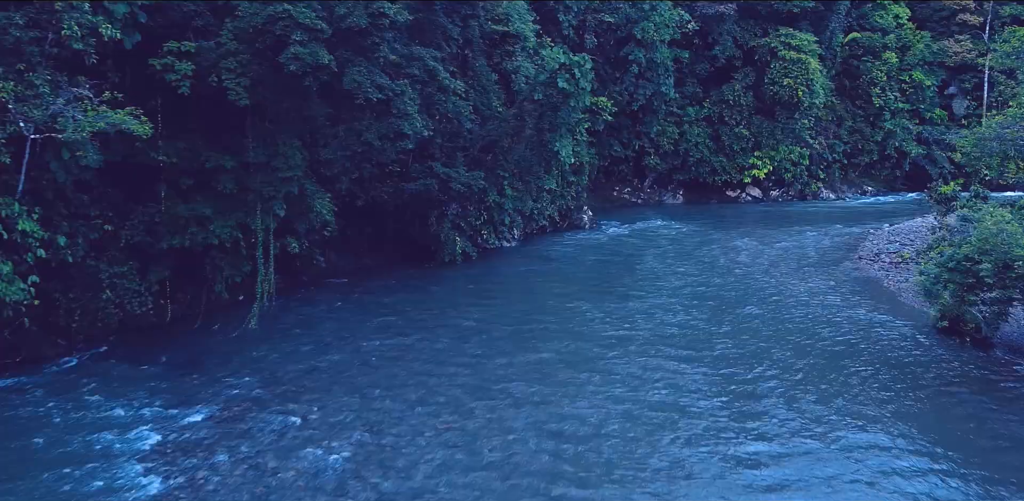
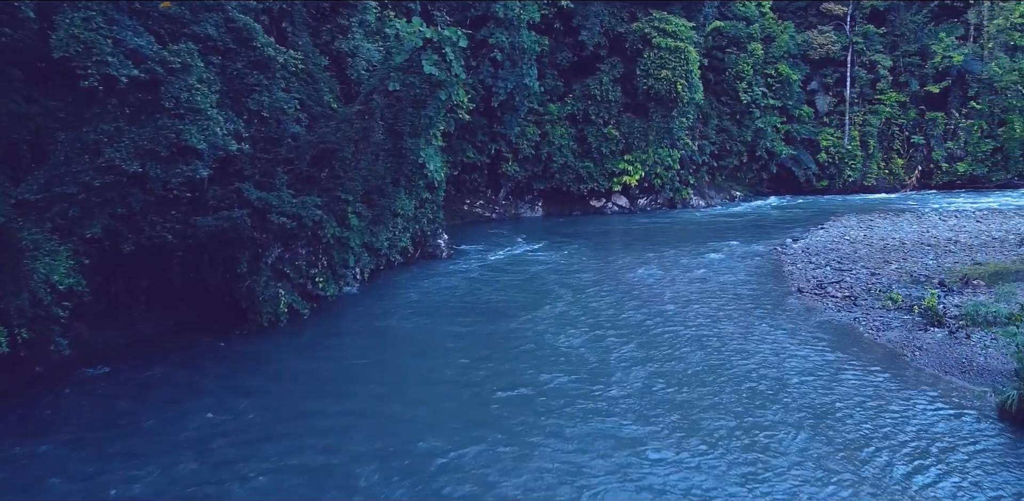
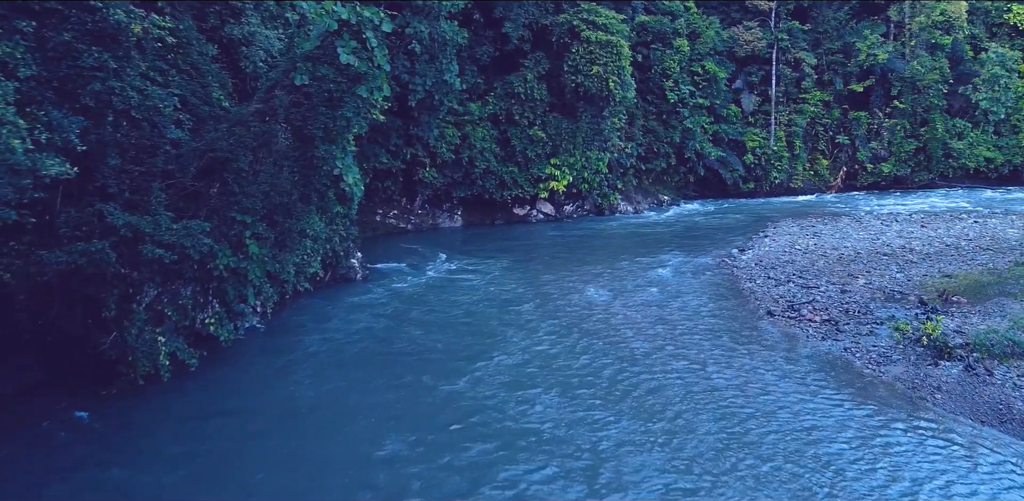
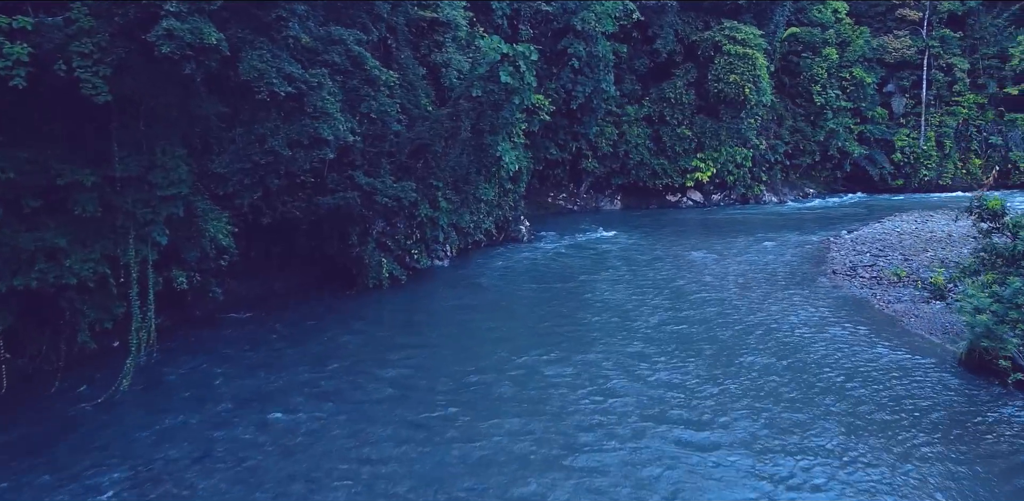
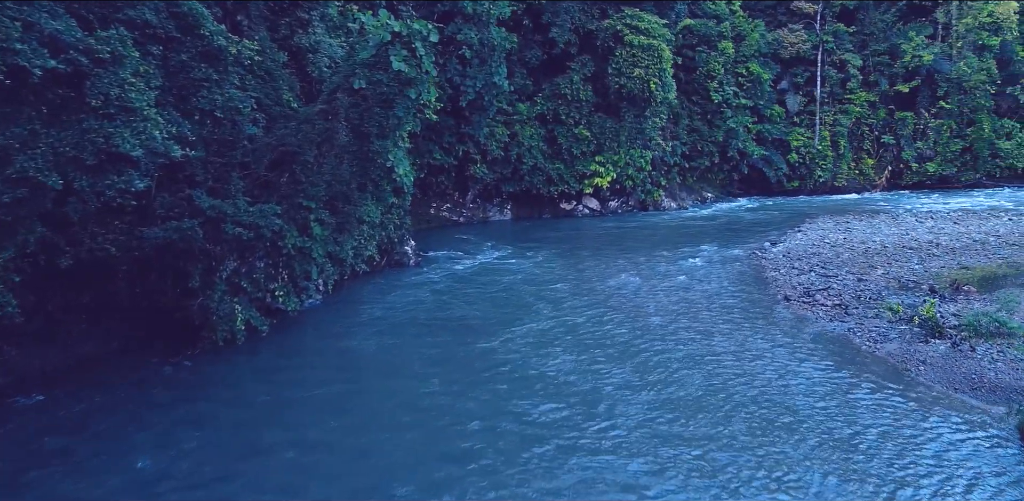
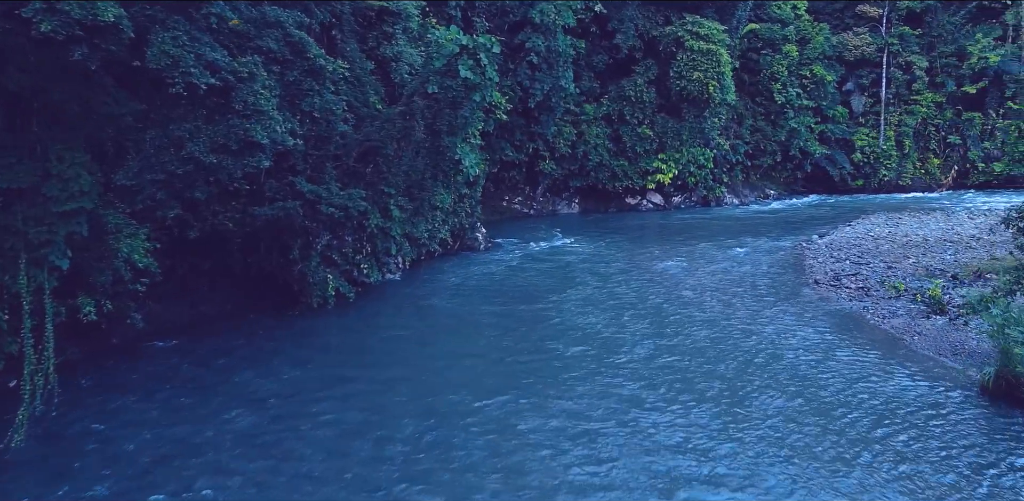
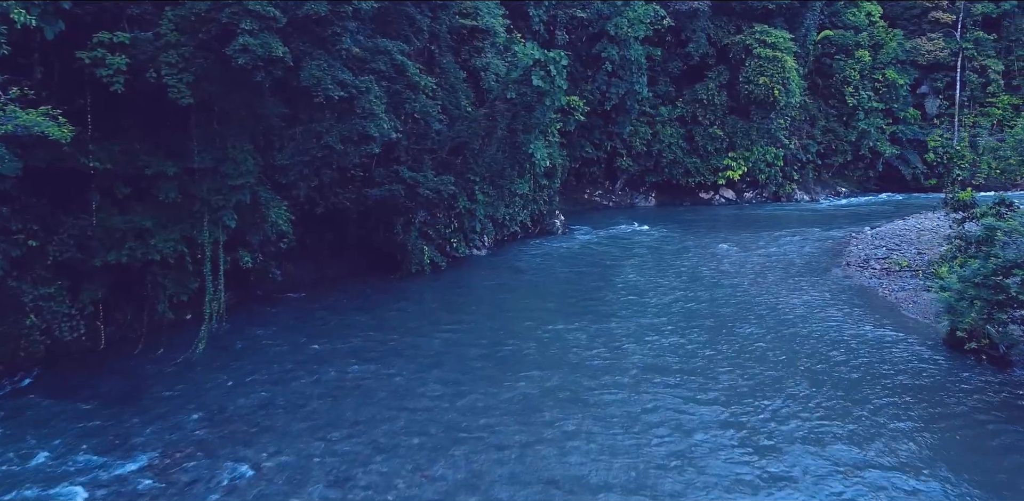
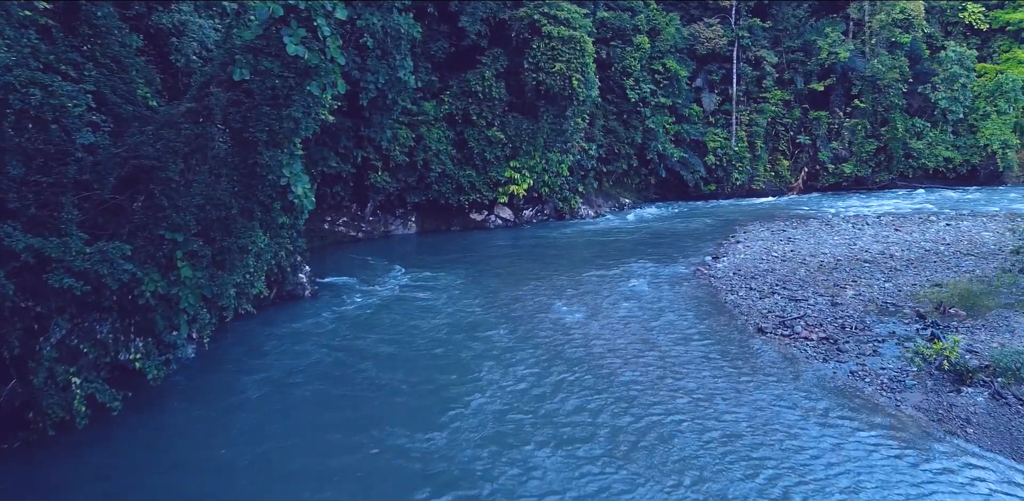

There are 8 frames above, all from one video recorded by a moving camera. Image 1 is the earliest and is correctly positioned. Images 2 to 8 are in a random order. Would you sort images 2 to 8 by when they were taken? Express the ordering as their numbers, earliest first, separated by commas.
7, 4, 6, 2, 5, 3, 8
